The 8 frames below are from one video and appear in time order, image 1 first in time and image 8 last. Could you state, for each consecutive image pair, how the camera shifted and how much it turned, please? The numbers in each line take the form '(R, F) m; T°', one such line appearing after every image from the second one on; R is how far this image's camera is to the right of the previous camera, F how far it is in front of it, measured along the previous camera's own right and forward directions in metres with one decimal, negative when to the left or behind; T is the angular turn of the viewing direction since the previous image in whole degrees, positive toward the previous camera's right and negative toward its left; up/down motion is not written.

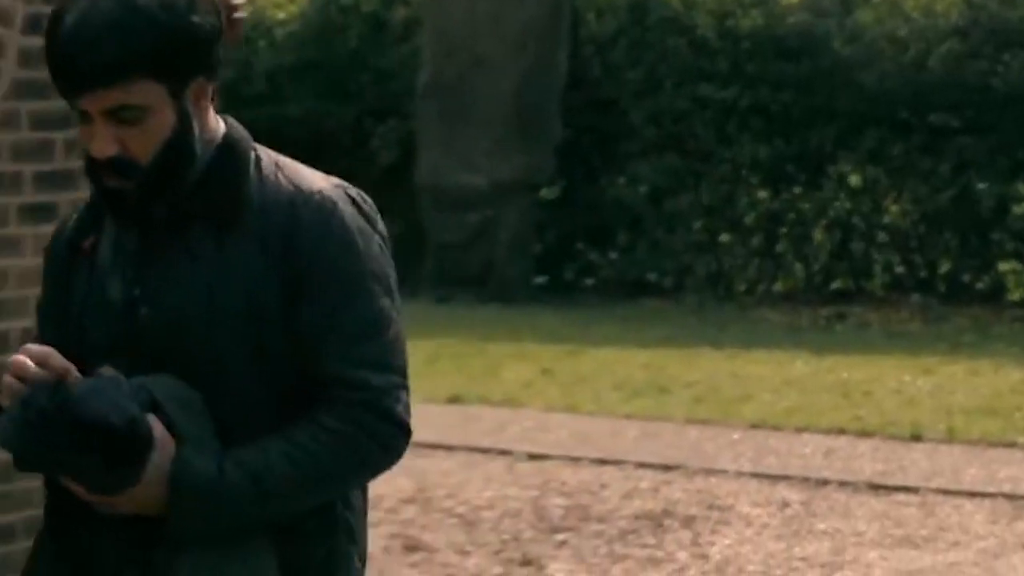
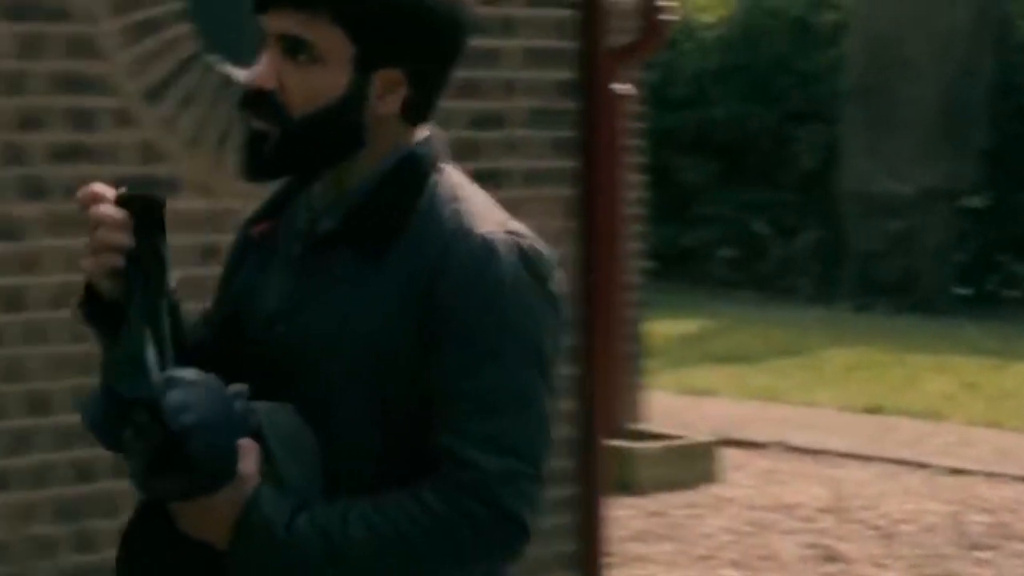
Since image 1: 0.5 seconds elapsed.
(-0.7, 0.0) m; -7°
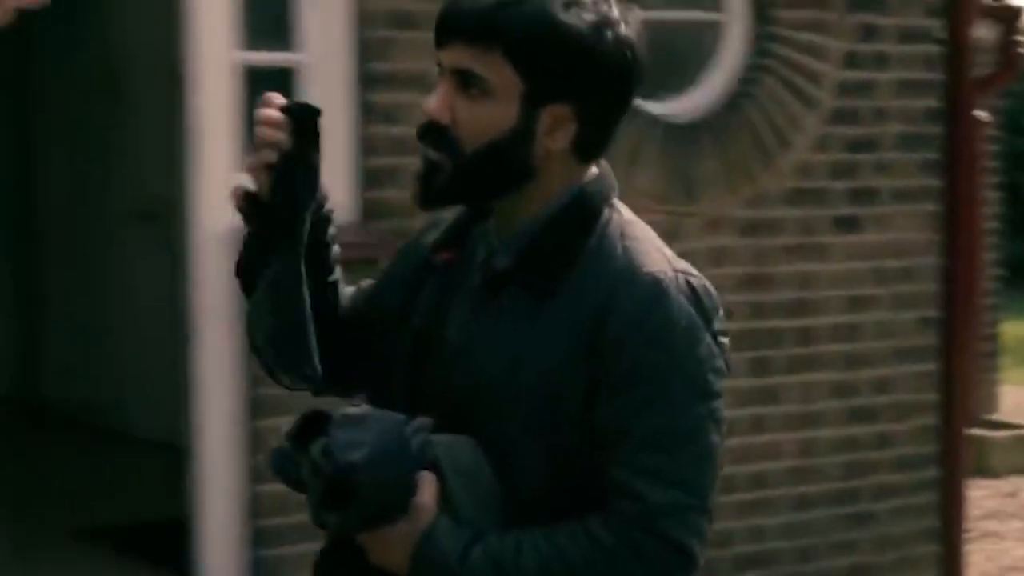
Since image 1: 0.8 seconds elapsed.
(+1.0, -1.1) m; -19°
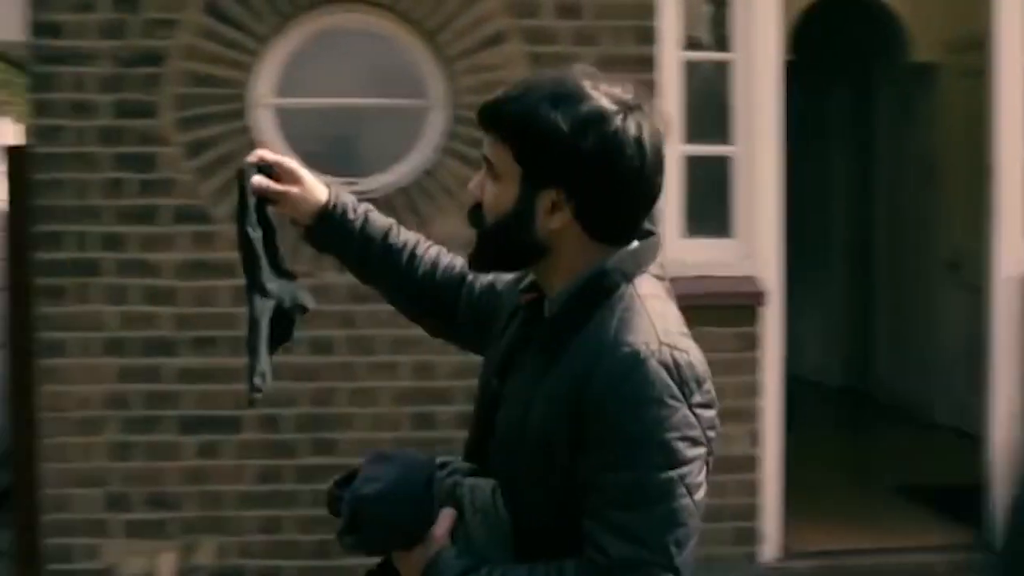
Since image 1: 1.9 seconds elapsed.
(+0.2, -0.9) m; -15°
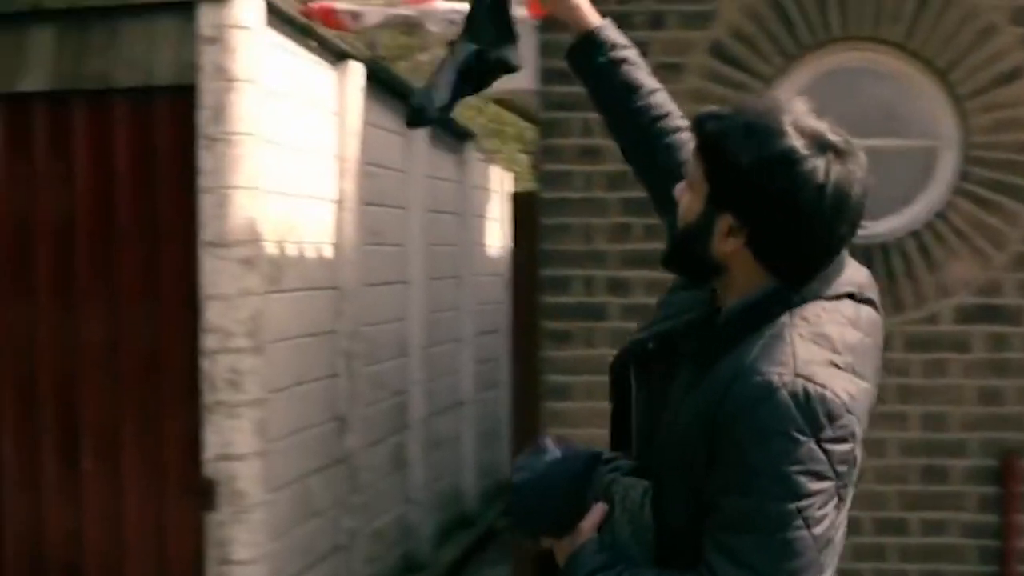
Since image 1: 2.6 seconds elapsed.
(-0.1, +0.1) m; -15°
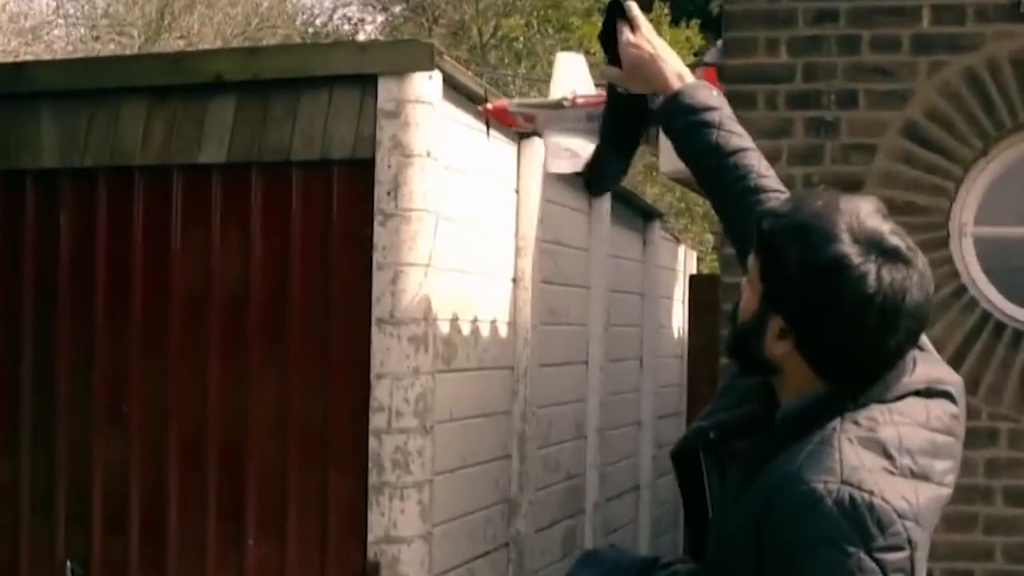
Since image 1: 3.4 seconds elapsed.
(0.0, +0.2) m; -6°
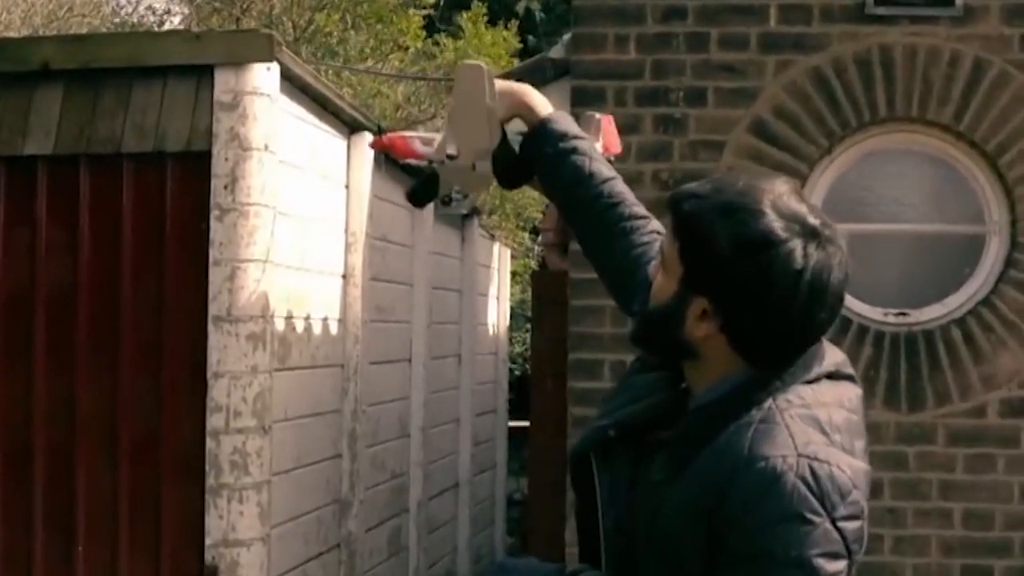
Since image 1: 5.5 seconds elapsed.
(-0.2, +0.1) m; +7°
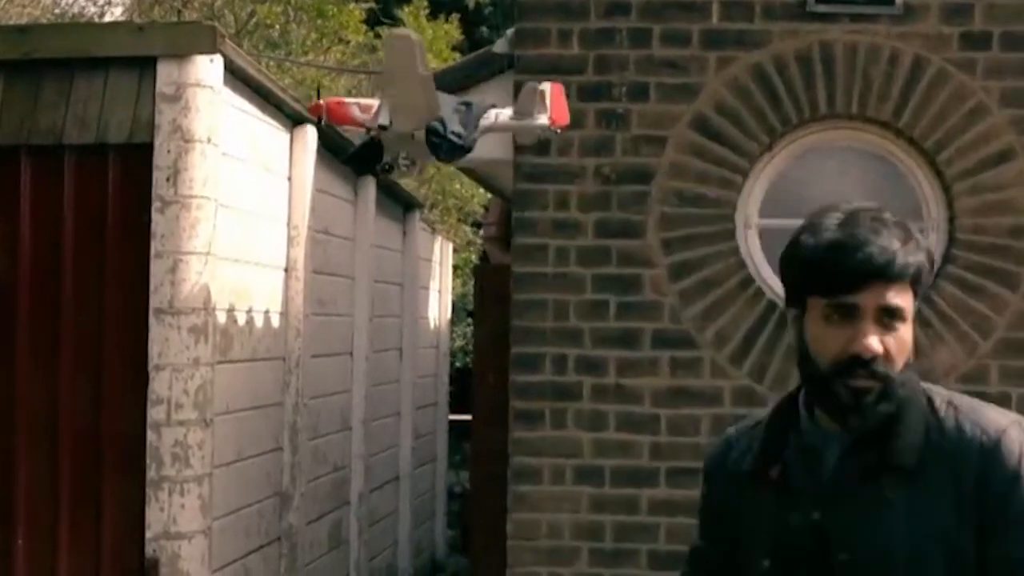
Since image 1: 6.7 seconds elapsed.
(0.0, 0.0) m; +2°
